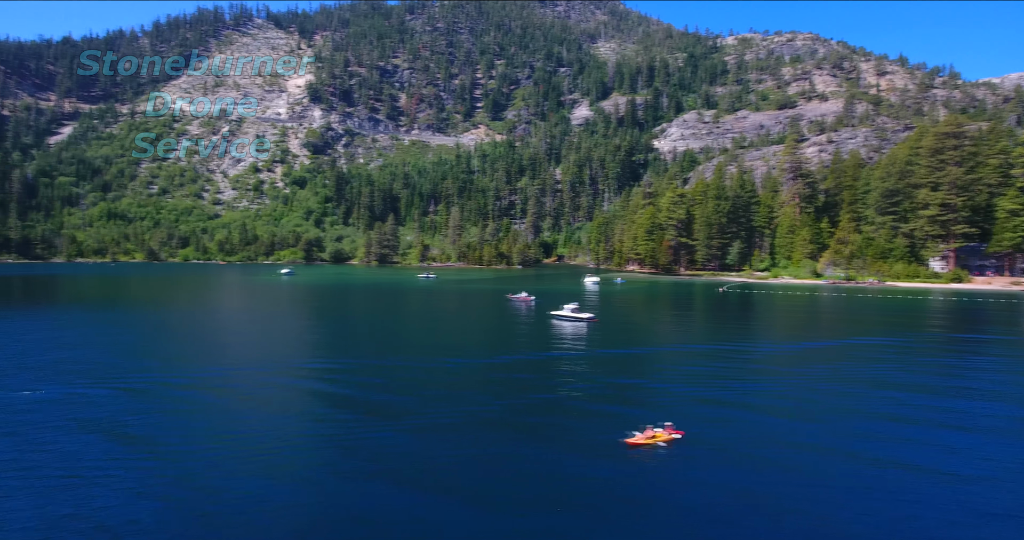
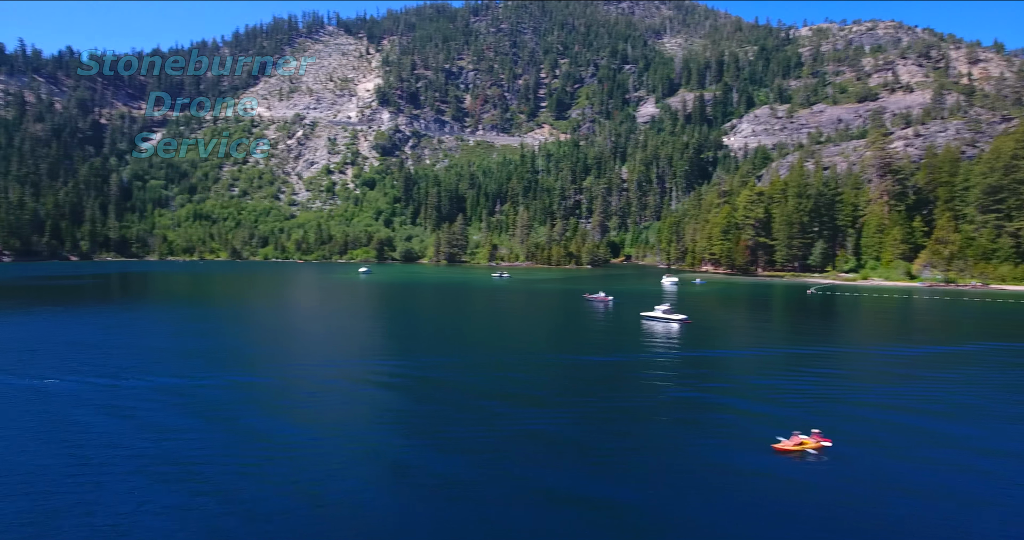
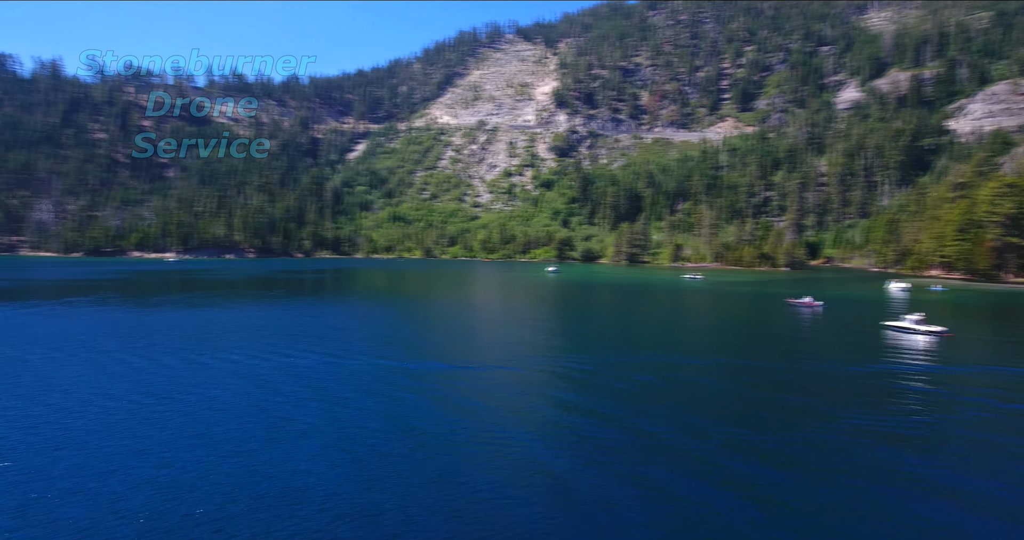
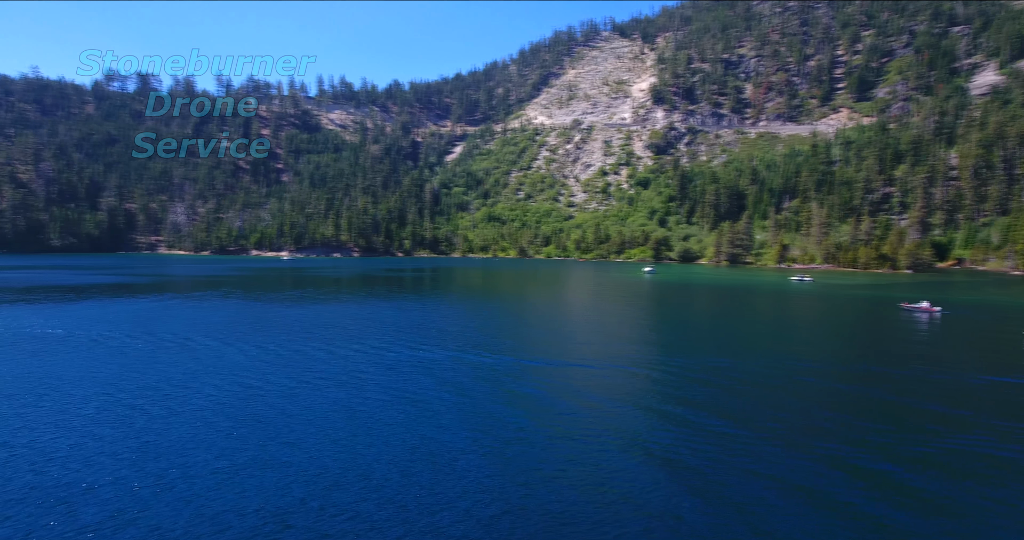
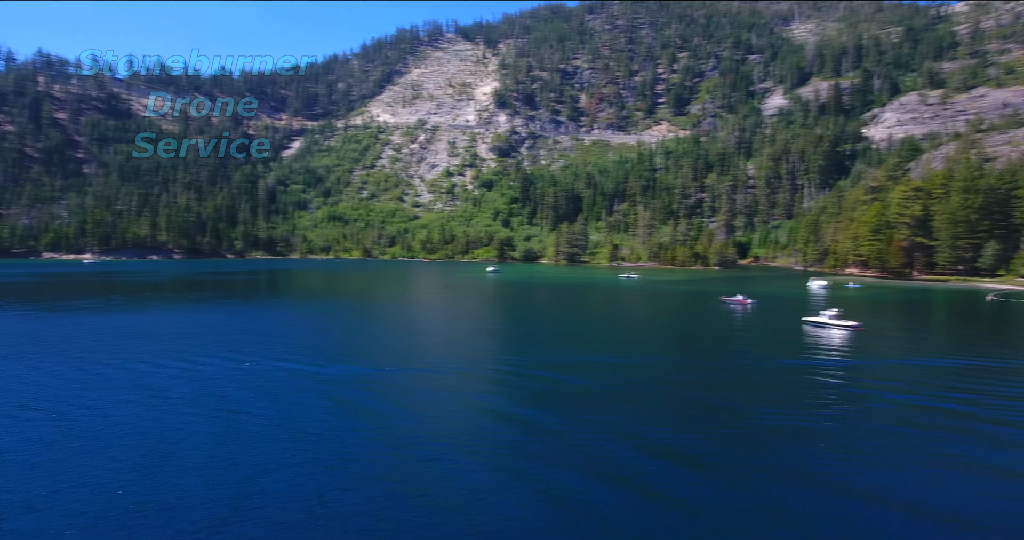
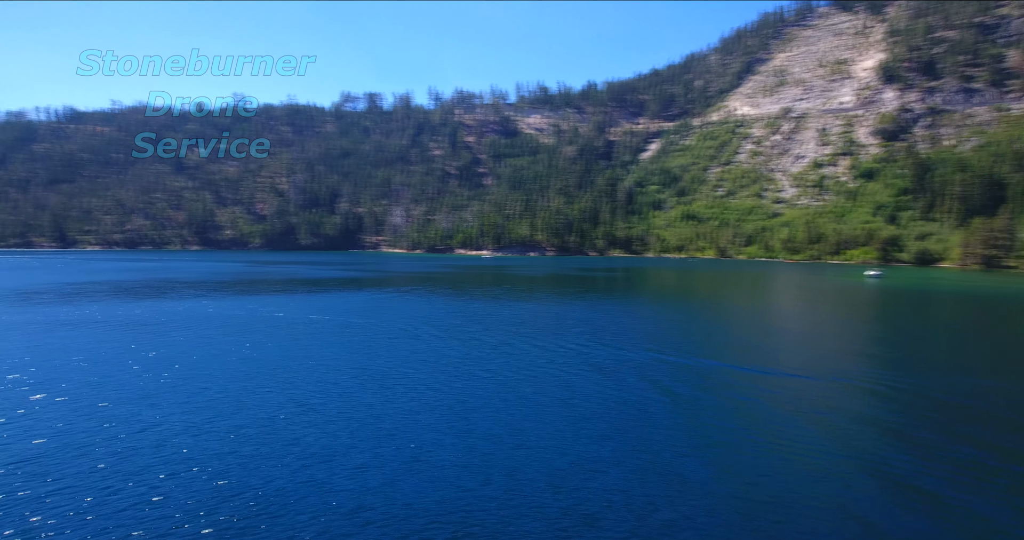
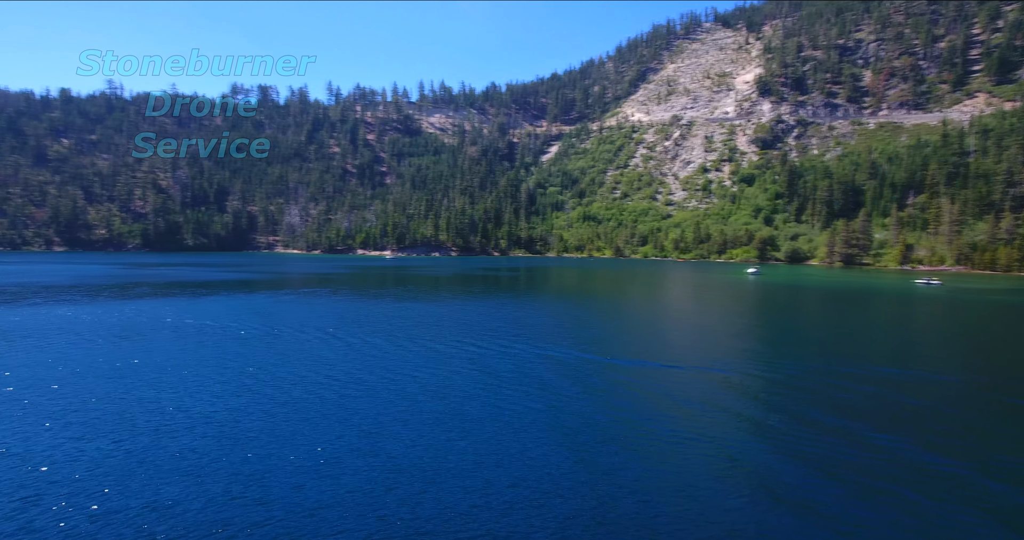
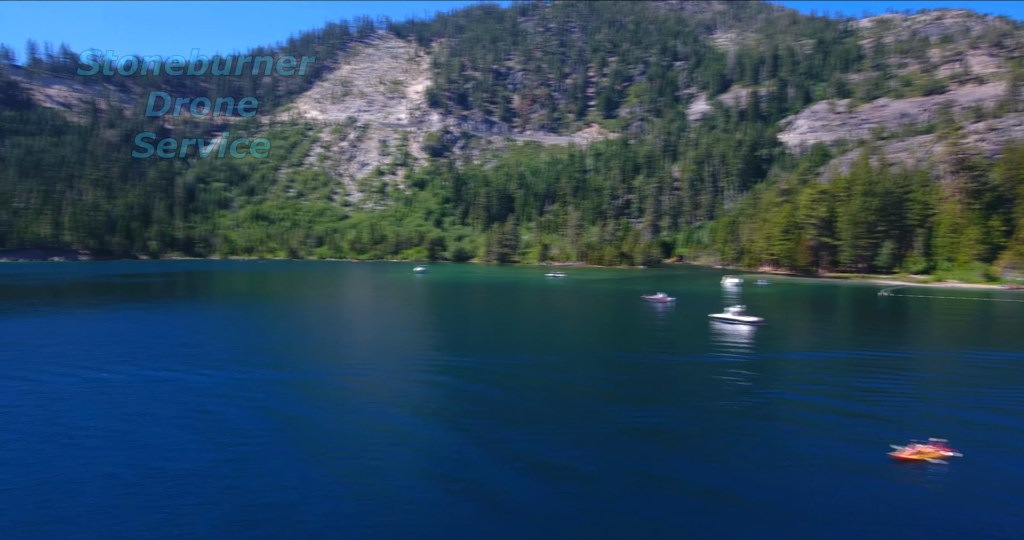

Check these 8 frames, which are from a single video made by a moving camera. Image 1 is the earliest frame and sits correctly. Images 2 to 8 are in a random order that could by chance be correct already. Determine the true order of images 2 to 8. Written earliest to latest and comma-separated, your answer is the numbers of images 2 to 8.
2, 8, 5, 3, 4, 7, 6
